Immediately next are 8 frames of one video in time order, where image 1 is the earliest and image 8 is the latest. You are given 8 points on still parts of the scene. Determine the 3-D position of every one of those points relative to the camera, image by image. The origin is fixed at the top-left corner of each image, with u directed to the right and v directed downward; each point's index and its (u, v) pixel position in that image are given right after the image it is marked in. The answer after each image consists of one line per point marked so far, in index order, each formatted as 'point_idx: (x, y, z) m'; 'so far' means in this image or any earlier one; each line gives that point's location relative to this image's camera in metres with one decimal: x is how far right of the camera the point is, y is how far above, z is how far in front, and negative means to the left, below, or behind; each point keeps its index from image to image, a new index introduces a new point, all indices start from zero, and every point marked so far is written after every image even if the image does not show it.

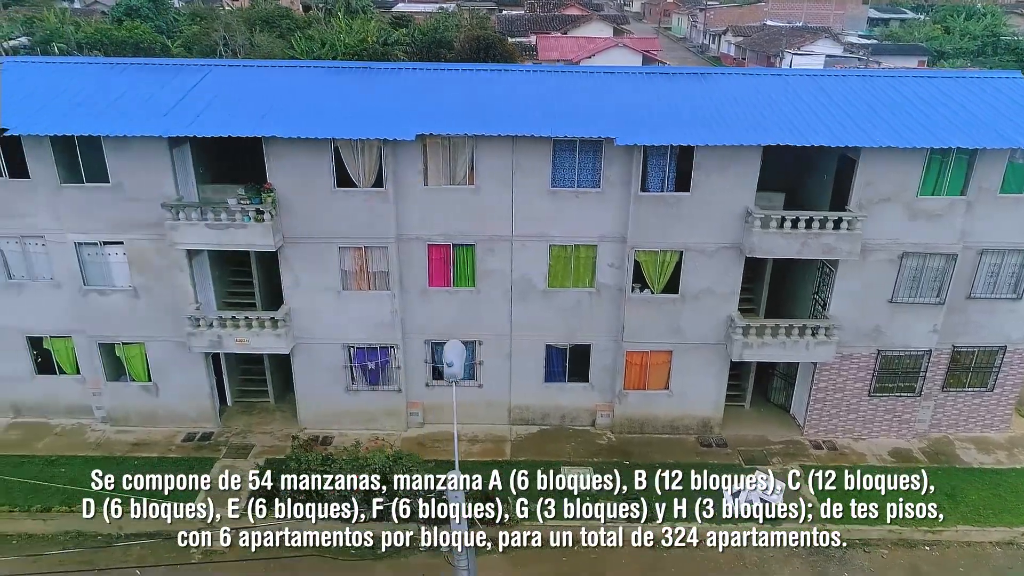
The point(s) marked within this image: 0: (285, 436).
0: (-6.1, -4.0, +19.9) m
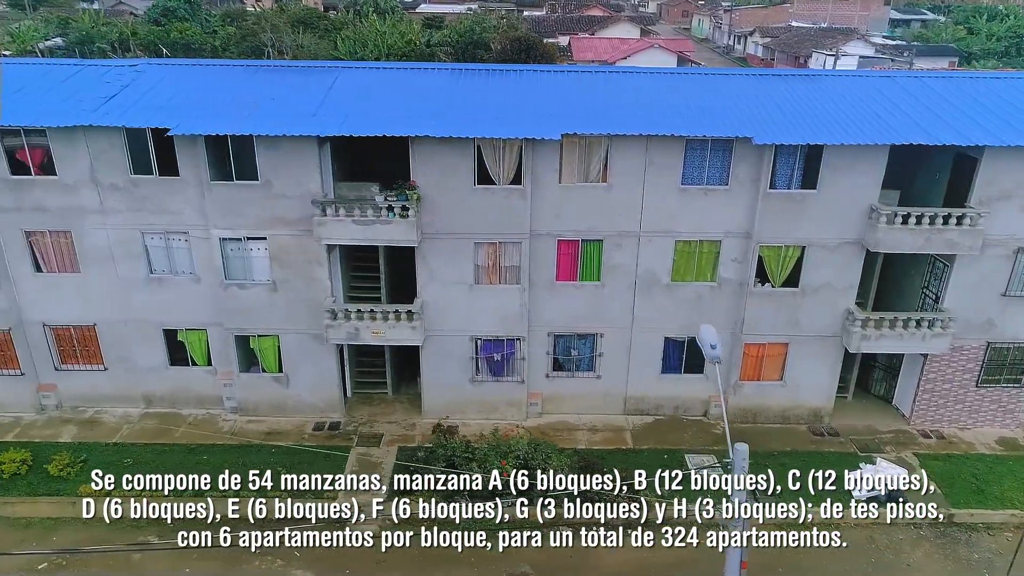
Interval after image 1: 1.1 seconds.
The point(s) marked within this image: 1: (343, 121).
0: (-2.8, -3.9, +20.6) m
1: (-4.2, +4.1, +17.7) m
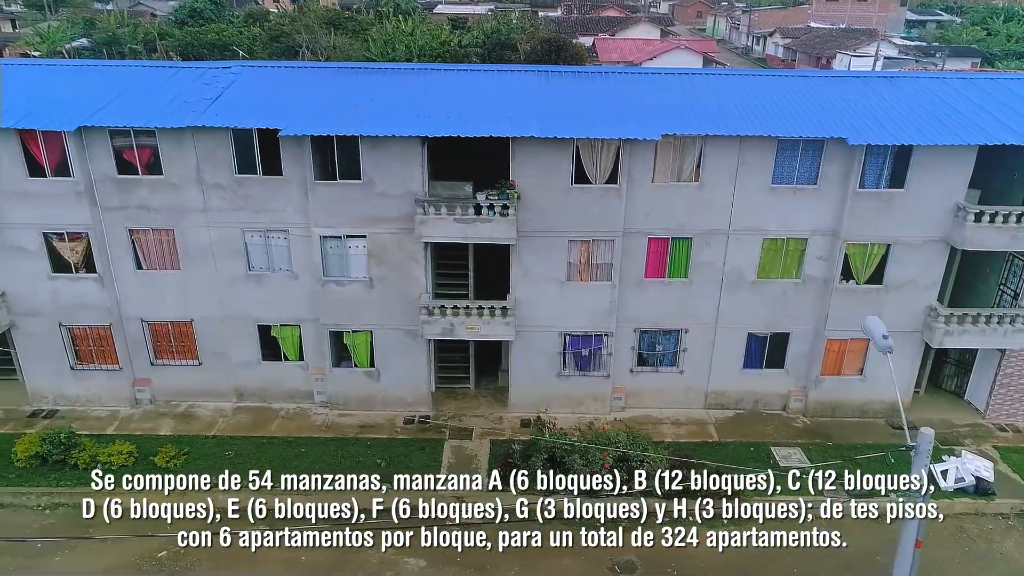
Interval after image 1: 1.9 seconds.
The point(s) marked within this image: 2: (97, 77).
0: (-0.4, -3.8, +21.1) m
1: (-1.8, +4.1, +18.2) m
2: (-11.2, +5.6, +19.7) m
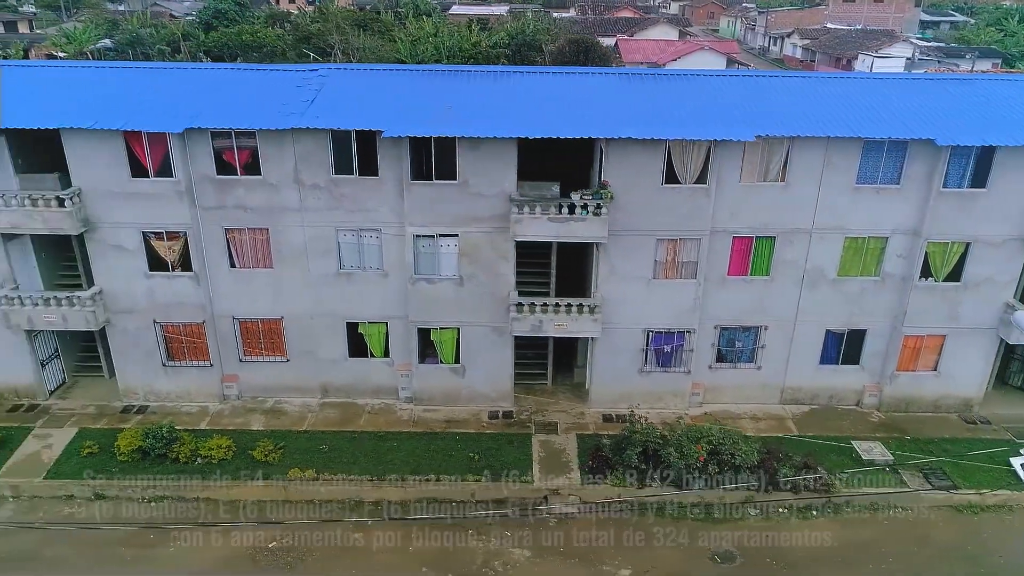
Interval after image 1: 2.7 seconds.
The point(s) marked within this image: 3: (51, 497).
0: (+2.0, -3.7, +21.6) m
1: (+0.6, +4.2, +18.6) m
2: (-8.8, +5.7, +20.2) m
3: (-11.8, -5.4, +18.8) m
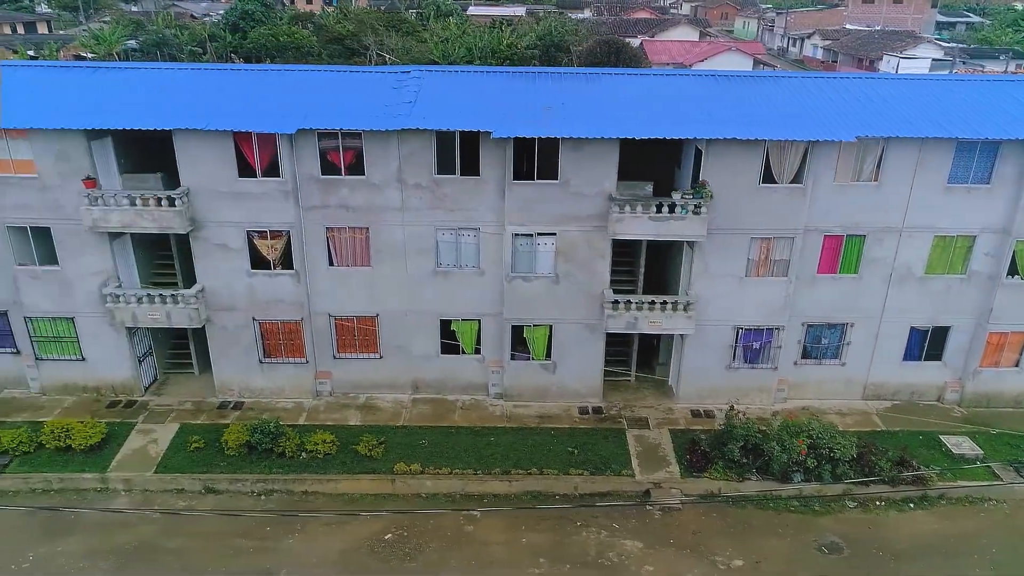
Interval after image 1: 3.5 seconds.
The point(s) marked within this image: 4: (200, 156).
0: (+4.7, -3.7, +22.0) m
1: (+3.3, +4.3, +19.0) m
2: (-6.2, +5.7, +20.6) m
3: (-9.2, -5.3, +19.2) m
4: (-8.2, +3.5, +19.4) m
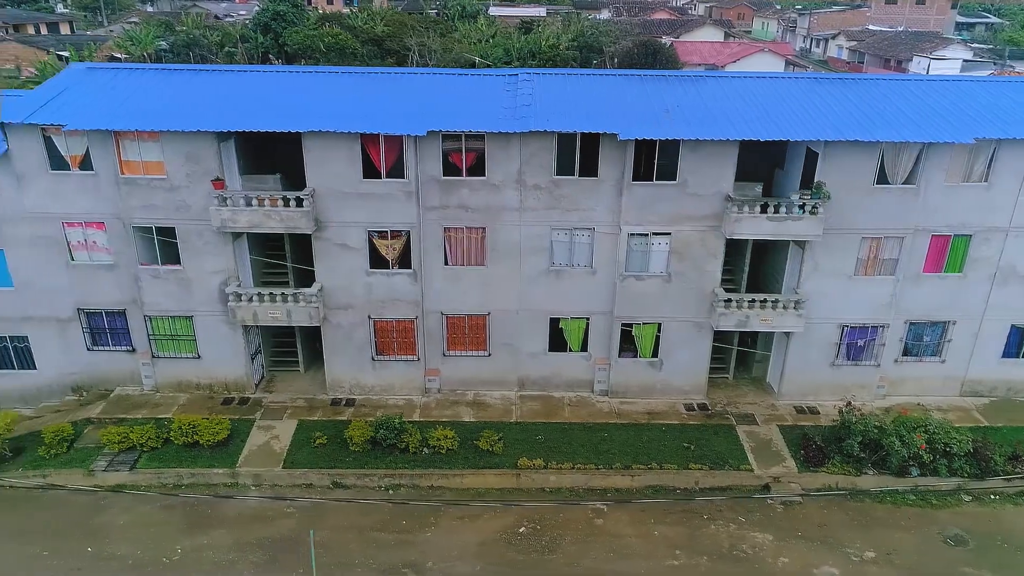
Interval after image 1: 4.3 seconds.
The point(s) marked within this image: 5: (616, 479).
0: (+8.0, -3.6, +22.4) m
1: (+6.5, +4.3, +19.4) m
2: (-2.9, +5.8, +21.0) m
3: (-5.9, -5.3, +19.6) m
4: (-5.0, +3.5, +19.8) m
5: (+2.8, -5.1, +19.6) m
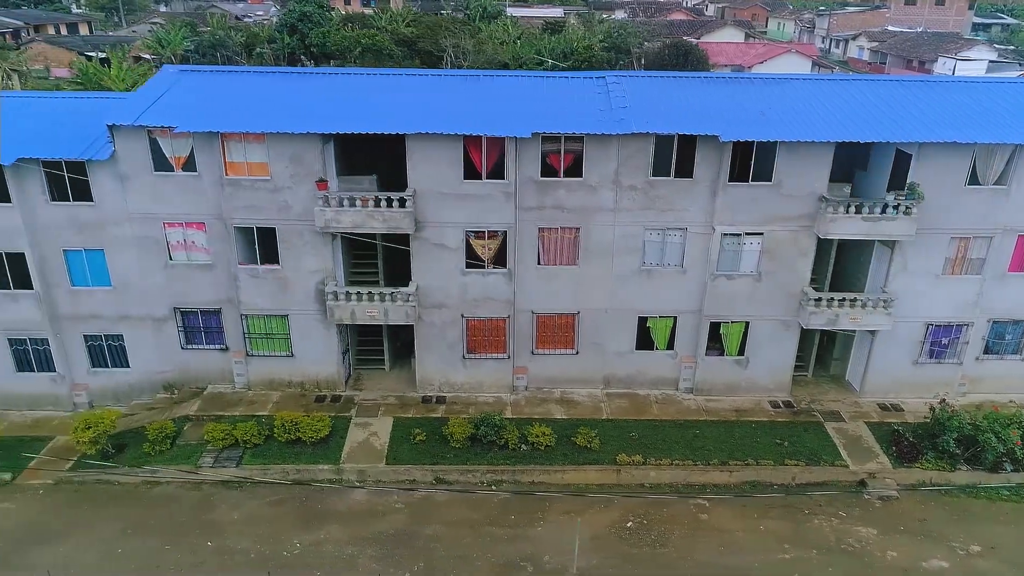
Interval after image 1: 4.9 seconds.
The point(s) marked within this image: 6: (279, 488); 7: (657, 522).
0: (+10.7, -3.6, +22.8) m
1: (+9.3, +4.3, +19.8) m
2: (-0.2, +5.8, +21.3) m
3: (-3.2, -5.2, +19.9) m
4: (-2.3, +3.5, +20.1) m
5: (+5.5, -5.1, +20.0) m
6: (-6.3, -5.4, +19.8) m
7: (+3.7, -6.0, +18.6) m
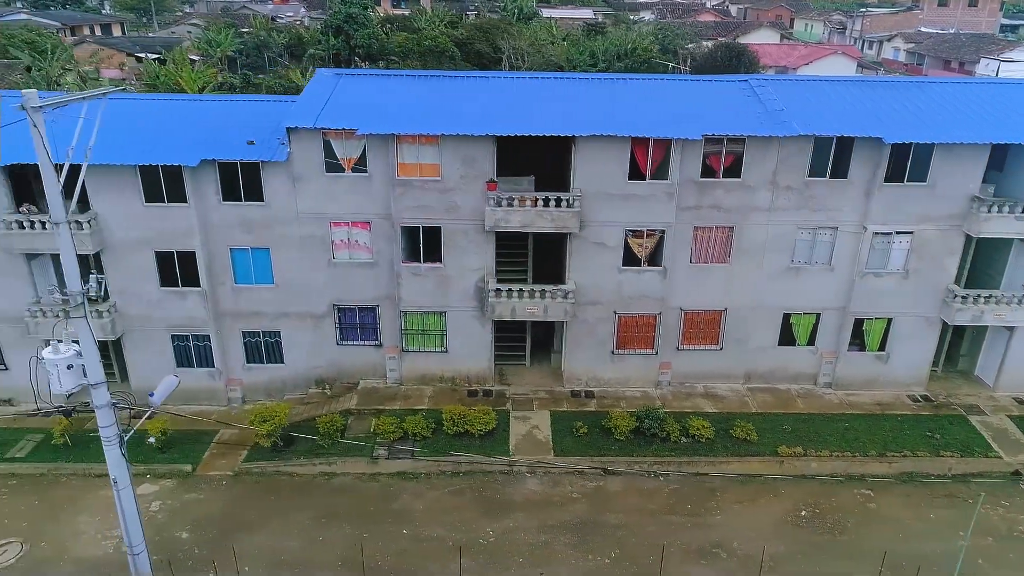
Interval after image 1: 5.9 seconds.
0: (+15.3, -3.5, +23.4) m
1: (+13.9, +4.4, +20.4) m
2: (+4.5, +5.9, +22.0) m
3: (+1.5, -5.2, +20.6) m
4: (+2.4, +3.6, +20.8) m
5: (+10.2, -5.0, +20.6) m
6: (-1.6, -5.3, +20.4) m
7: (+8.4, -5.9, +19.3) m
